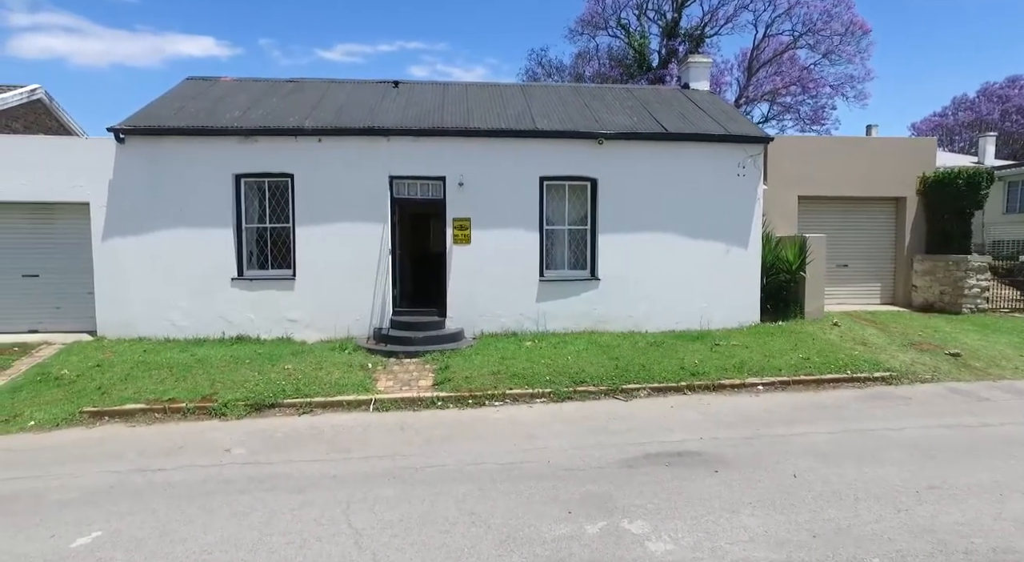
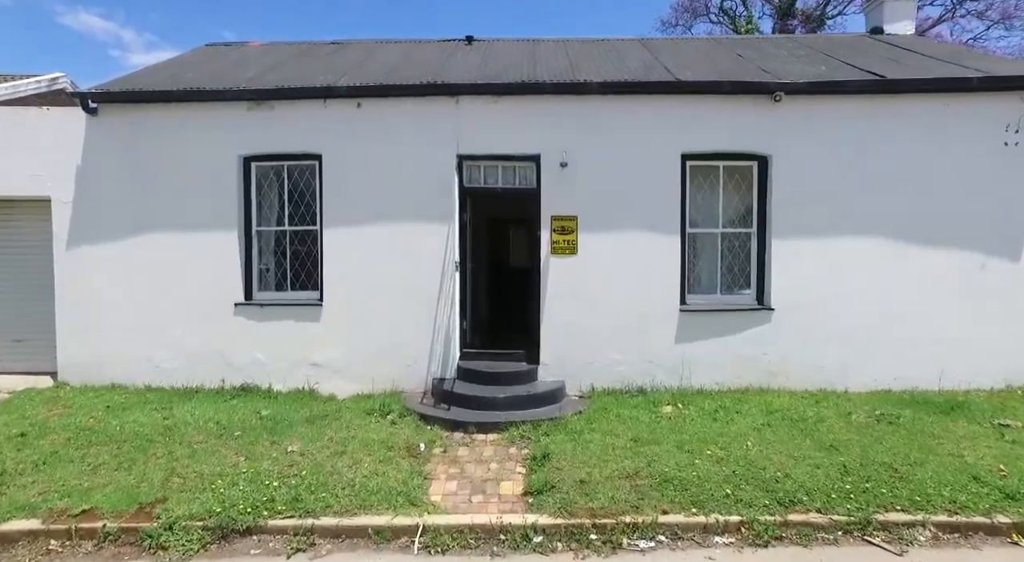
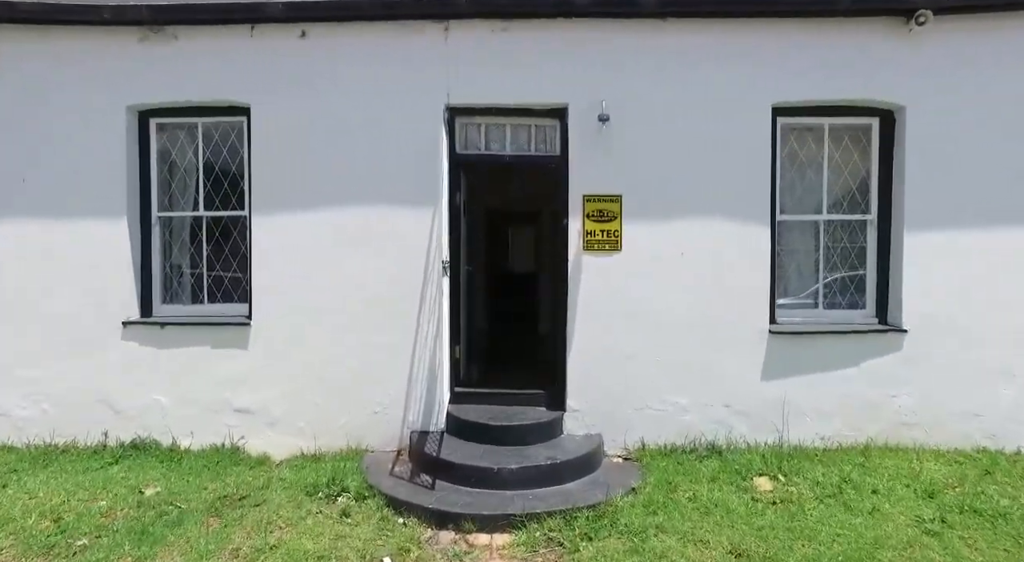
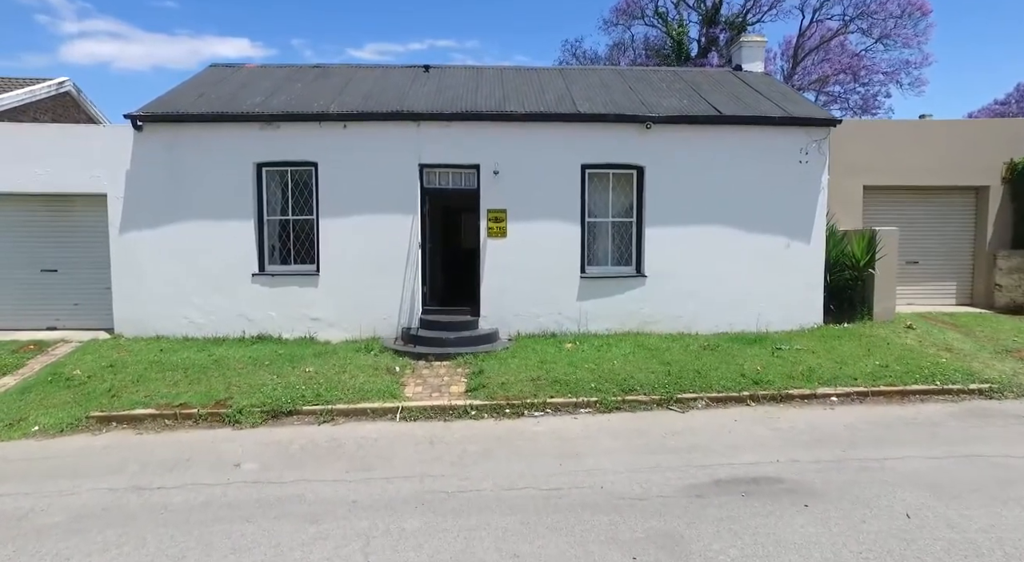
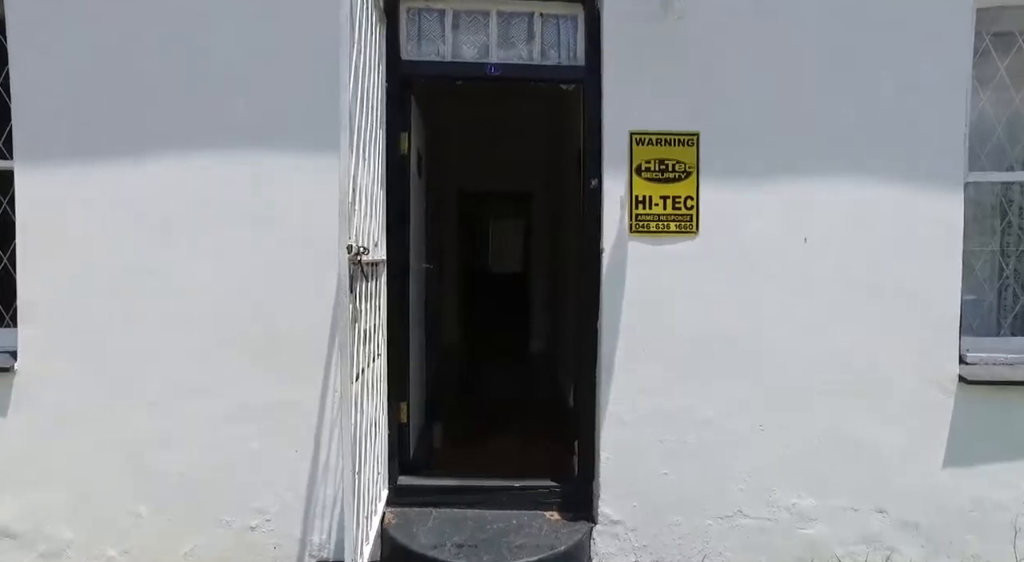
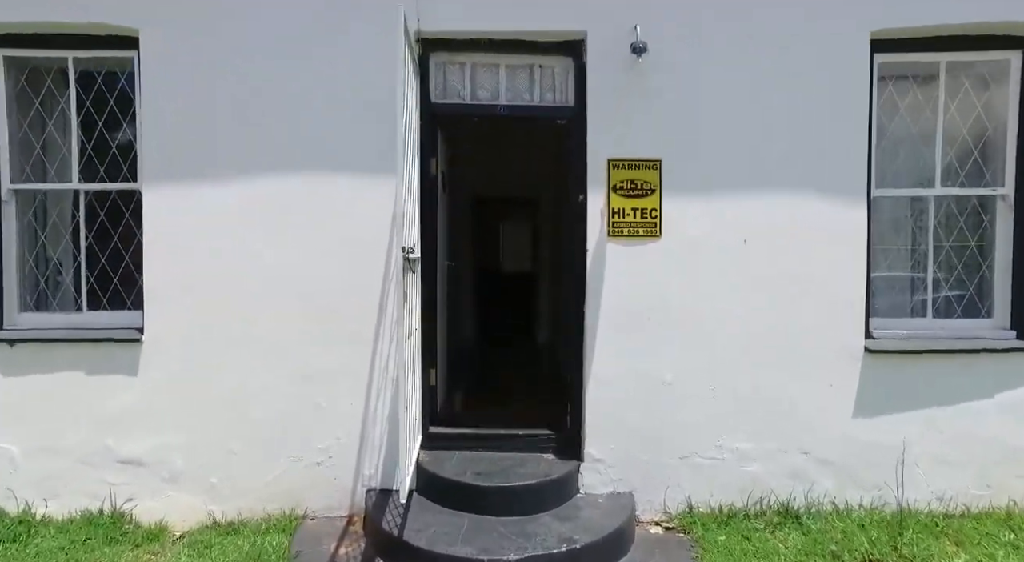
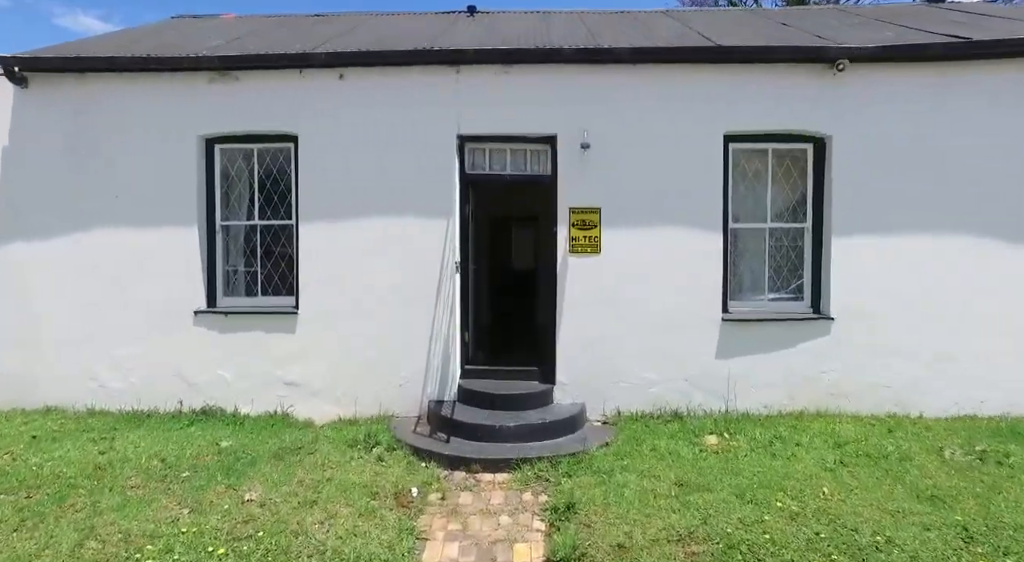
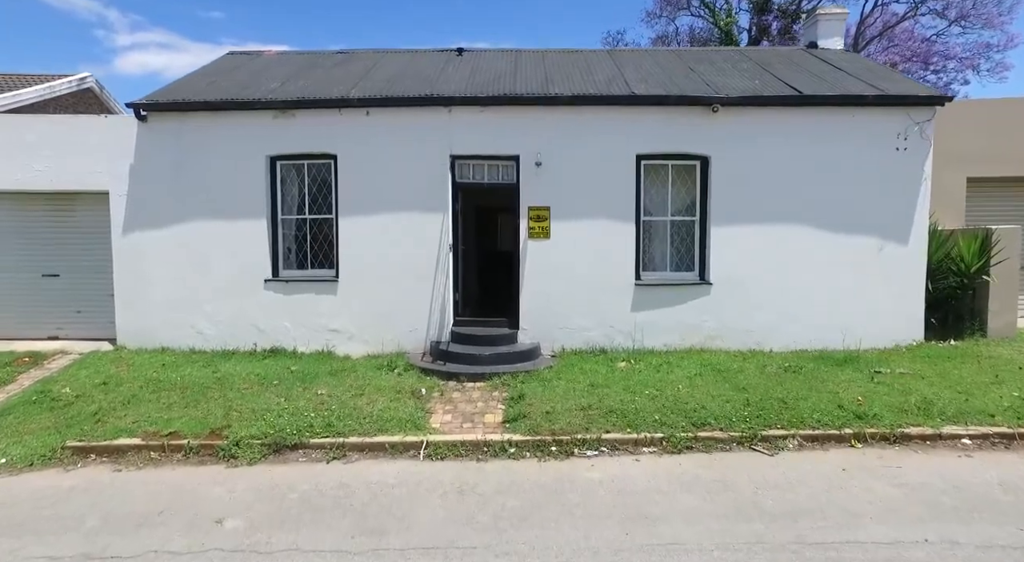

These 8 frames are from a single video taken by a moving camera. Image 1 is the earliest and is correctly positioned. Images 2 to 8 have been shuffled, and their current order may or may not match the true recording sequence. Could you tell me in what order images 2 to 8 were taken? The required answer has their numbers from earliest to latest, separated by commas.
4, 8, 2, 7, 3, 6, 5
